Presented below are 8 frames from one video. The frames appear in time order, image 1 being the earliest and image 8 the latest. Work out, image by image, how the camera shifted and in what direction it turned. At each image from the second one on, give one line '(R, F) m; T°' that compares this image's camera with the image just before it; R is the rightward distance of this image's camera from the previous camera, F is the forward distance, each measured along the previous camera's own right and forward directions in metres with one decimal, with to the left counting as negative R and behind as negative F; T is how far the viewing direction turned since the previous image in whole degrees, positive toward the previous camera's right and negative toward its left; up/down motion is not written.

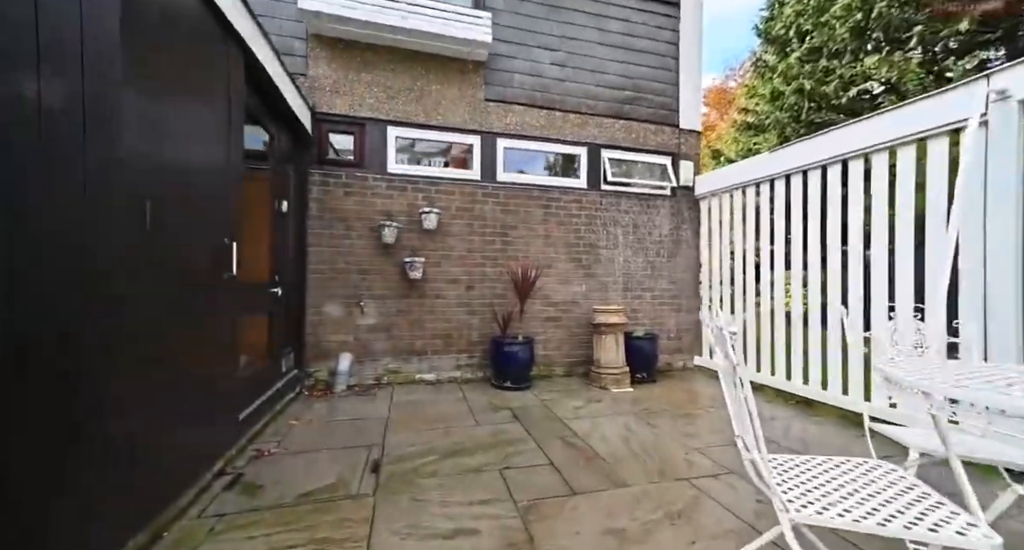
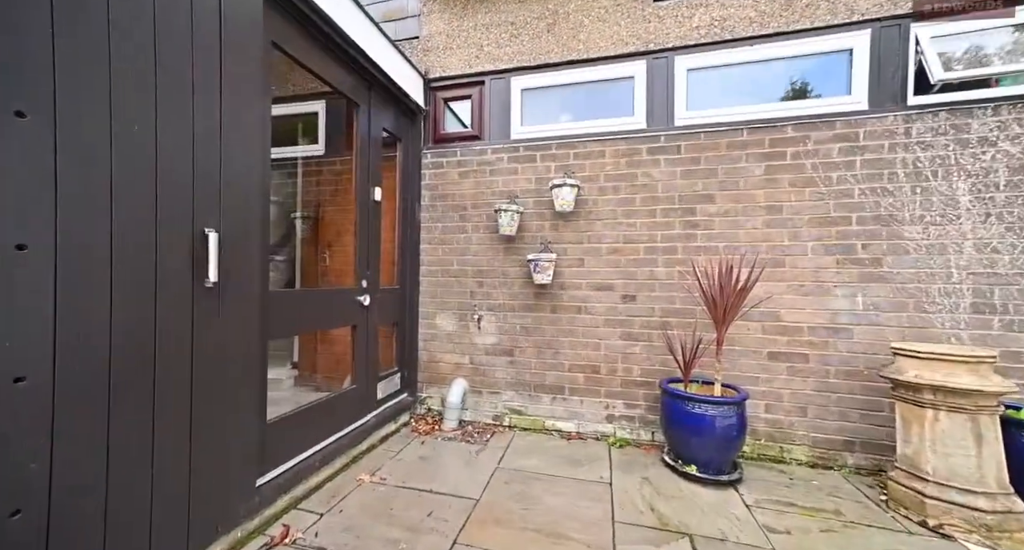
(+0.1, +1.6) m; -28°
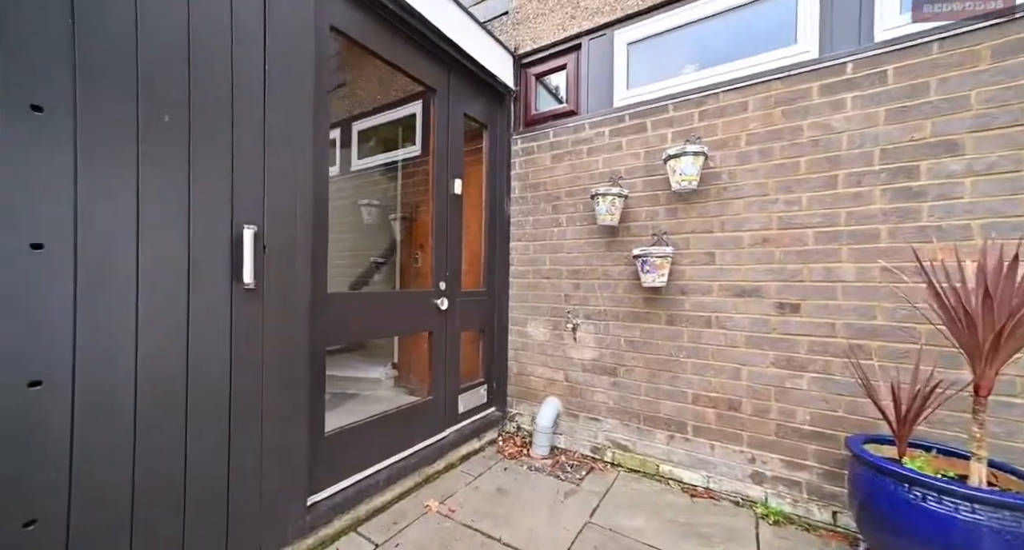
(+0.4, +0.6) m; -23°
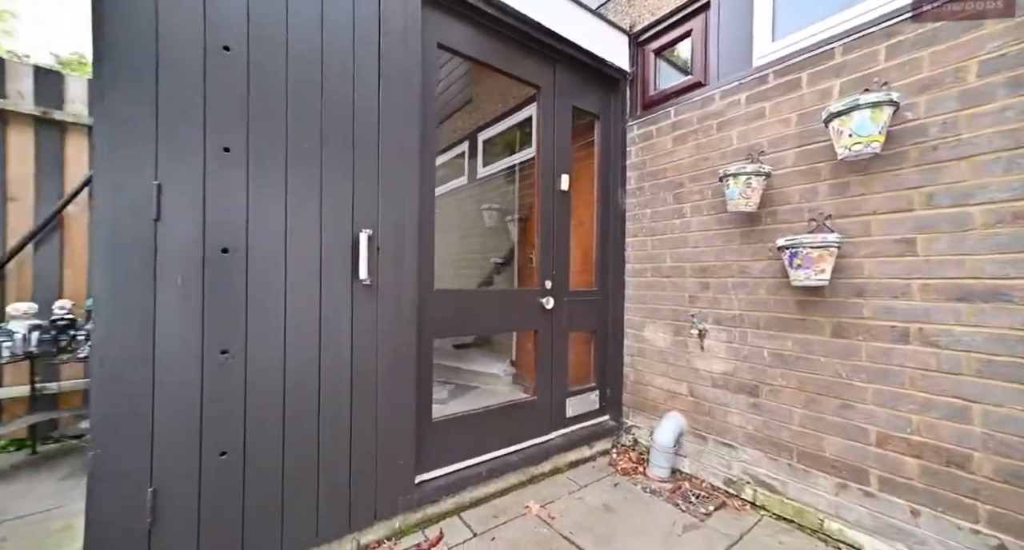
(+0.4, +0.2) m; -24°
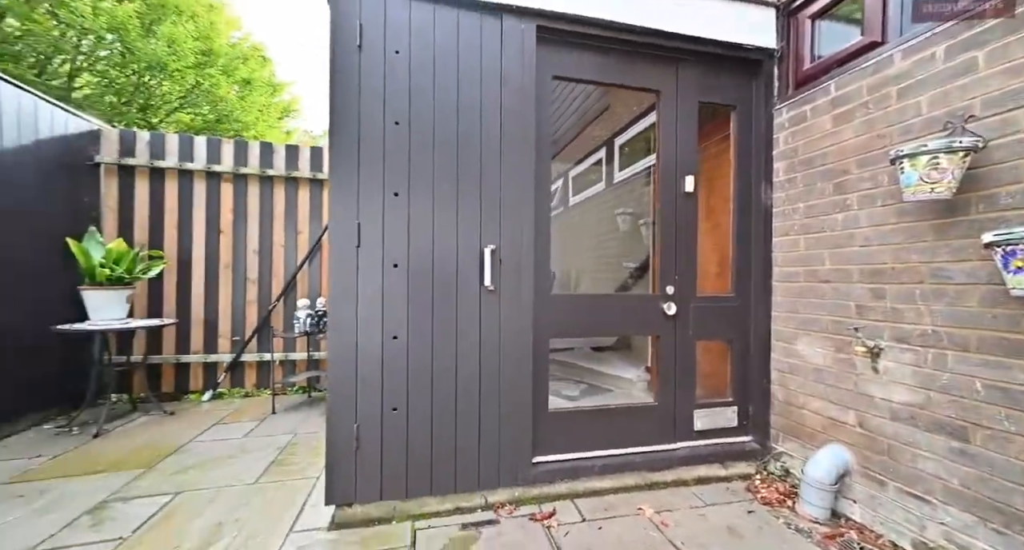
(+0.4, -0.1) m; -27°
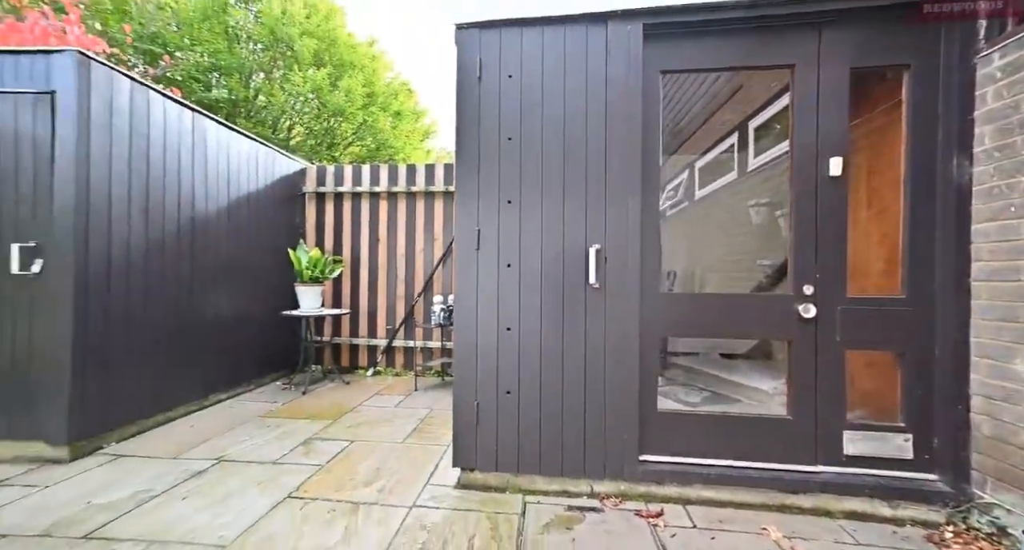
(+0.2, -0.1) m; -19°
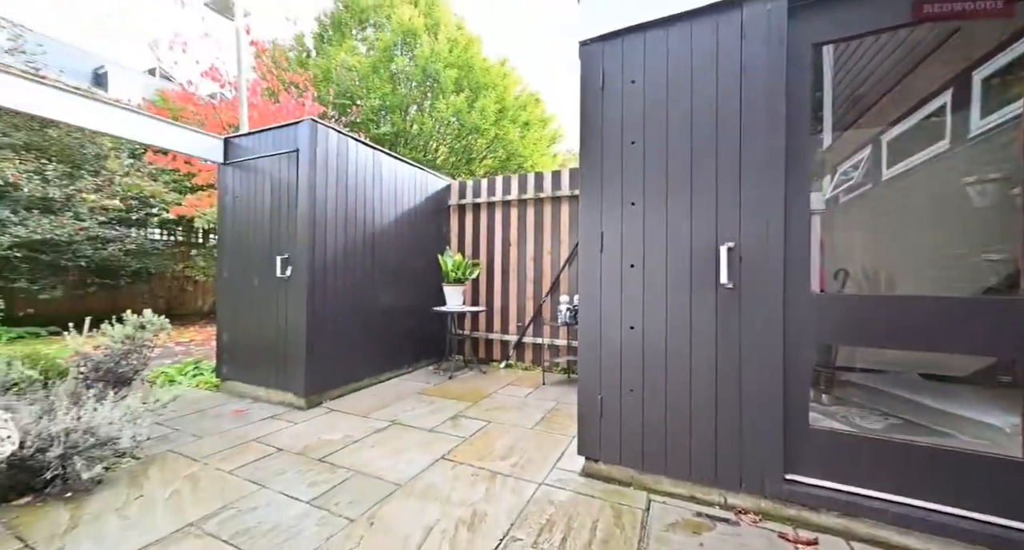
(0.0, -0.1) m; -18°
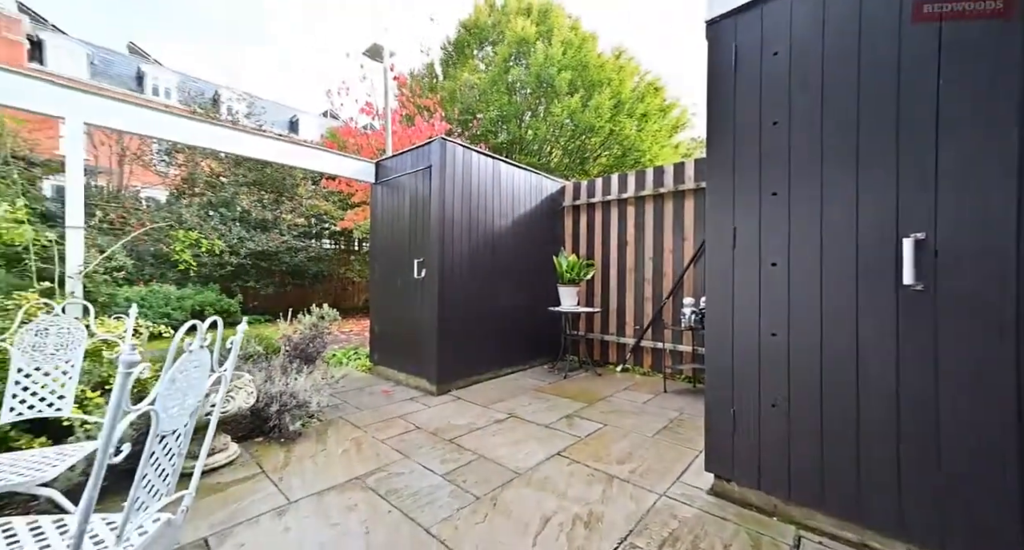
(+0.1, 0.0) m; -19°
